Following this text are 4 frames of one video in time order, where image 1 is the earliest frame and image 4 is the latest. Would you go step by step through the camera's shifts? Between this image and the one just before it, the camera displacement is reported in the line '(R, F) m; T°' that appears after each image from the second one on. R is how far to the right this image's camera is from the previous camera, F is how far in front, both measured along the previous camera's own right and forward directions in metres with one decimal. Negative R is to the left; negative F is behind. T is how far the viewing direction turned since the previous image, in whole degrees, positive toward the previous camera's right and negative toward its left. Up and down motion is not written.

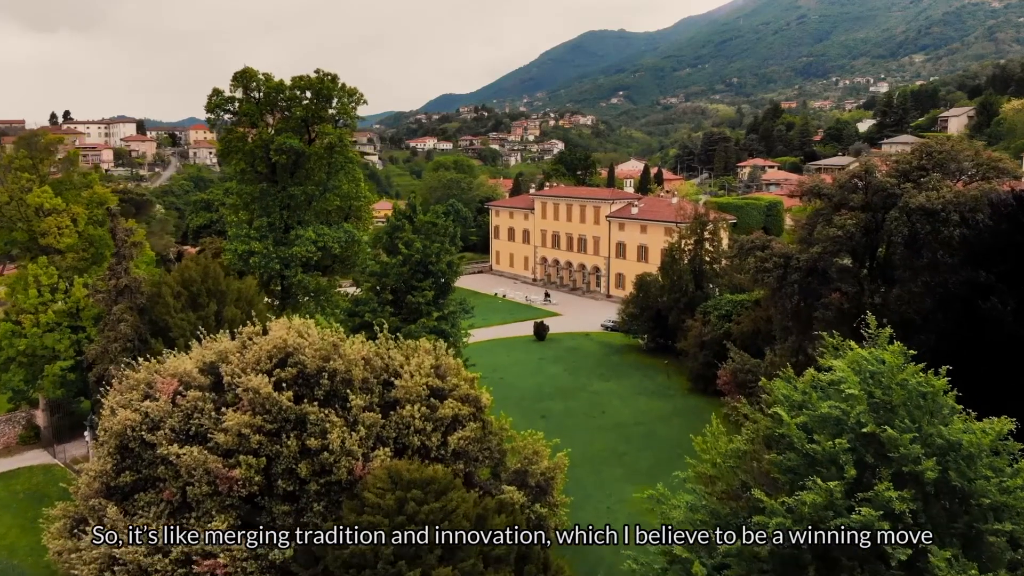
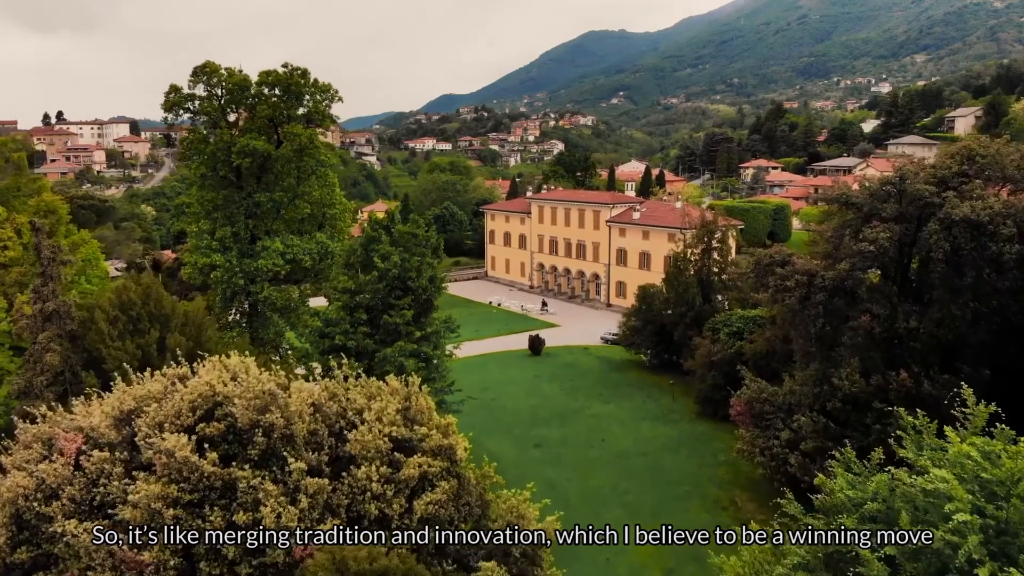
(+0.2, +2.5) m; 0°
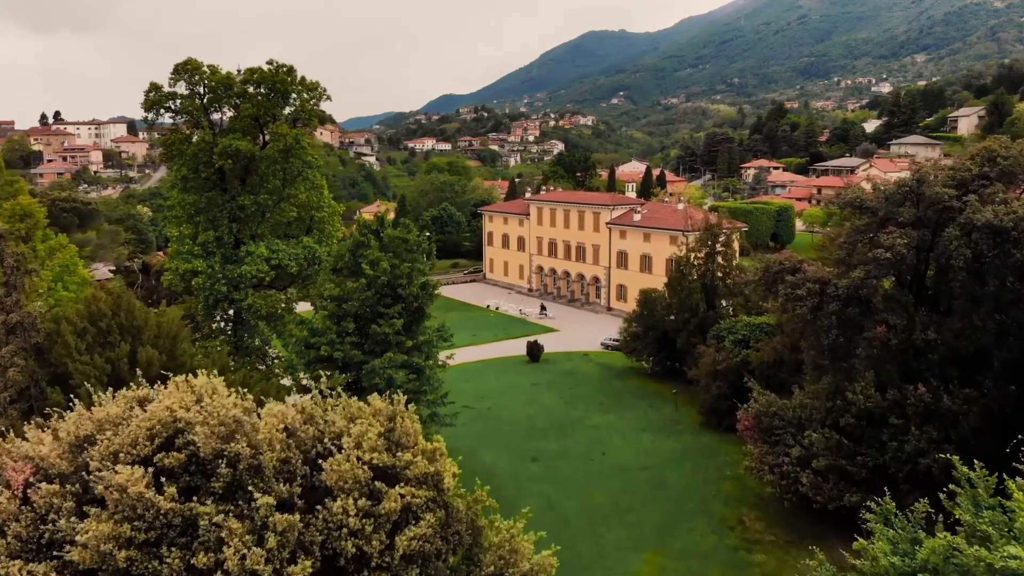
(+0.1, +1.1) m; 0°
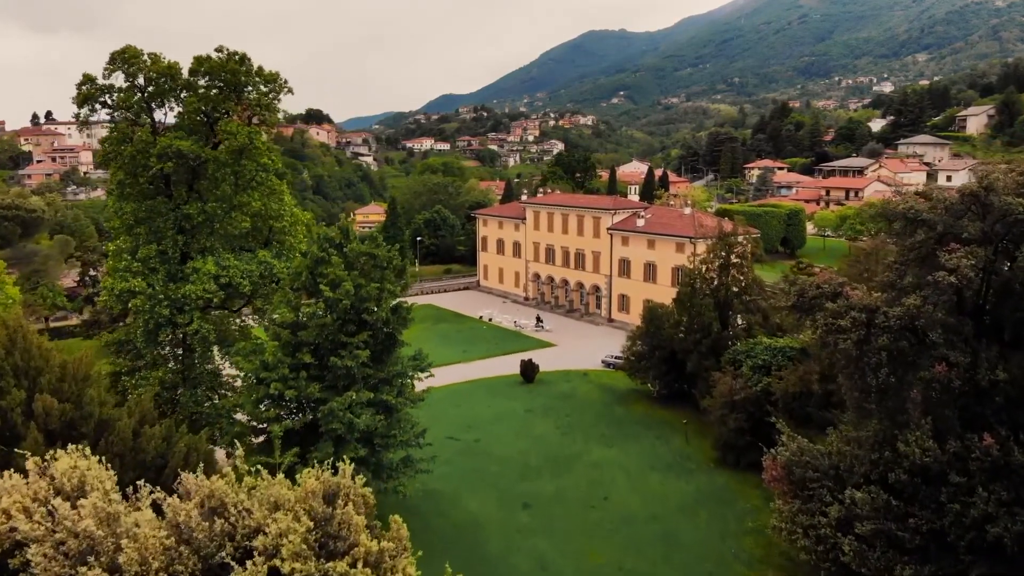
(+0.2, +3.0) m; 0°
